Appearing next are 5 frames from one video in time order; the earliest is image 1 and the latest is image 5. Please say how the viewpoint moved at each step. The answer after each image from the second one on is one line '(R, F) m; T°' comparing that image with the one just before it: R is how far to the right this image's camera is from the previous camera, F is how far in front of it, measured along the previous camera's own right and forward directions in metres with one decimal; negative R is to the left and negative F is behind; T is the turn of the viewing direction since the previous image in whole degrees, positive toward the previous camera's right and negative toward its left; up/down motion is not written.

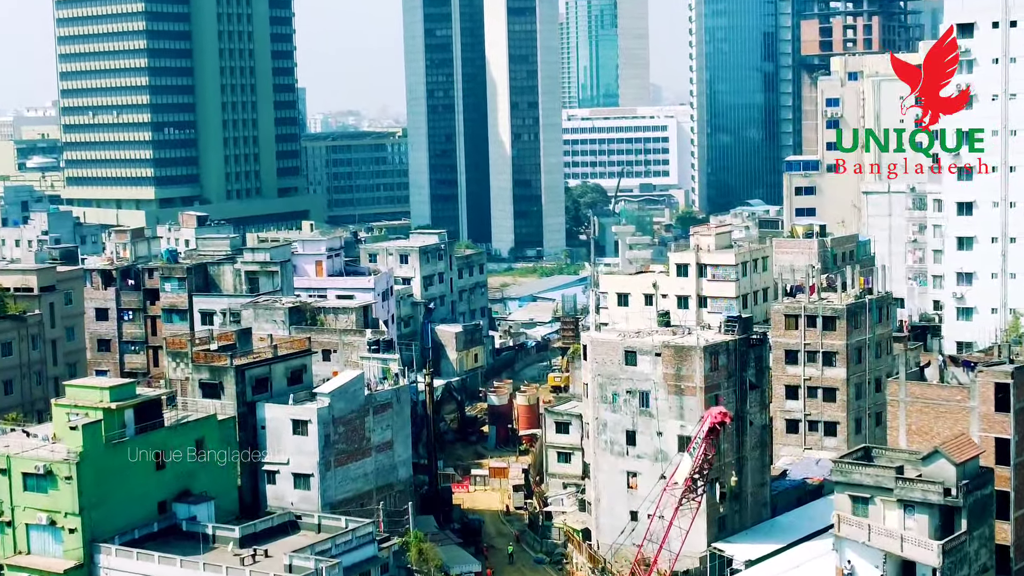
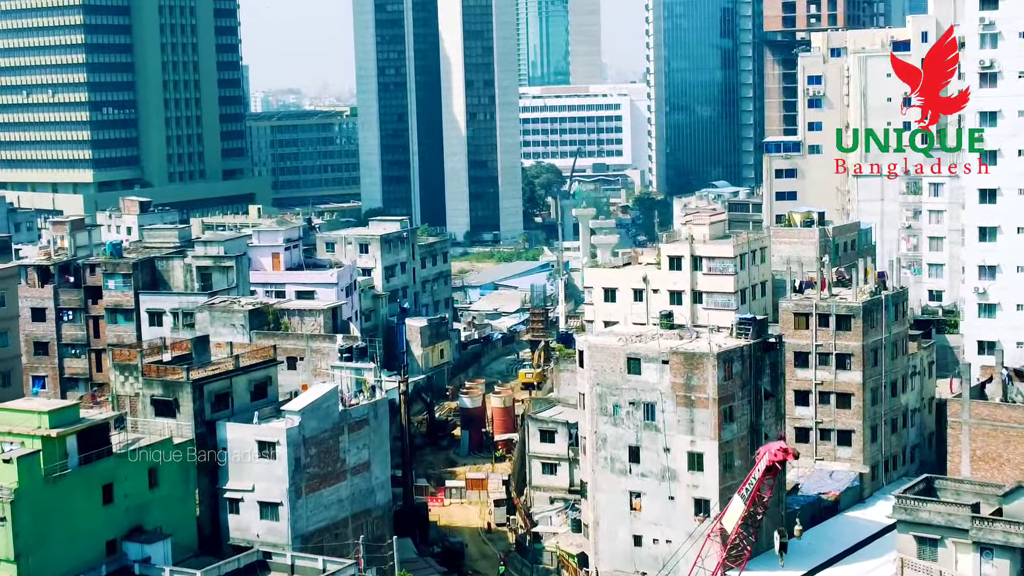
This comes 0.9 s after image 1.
(-1.3, +5.1) m; +2°
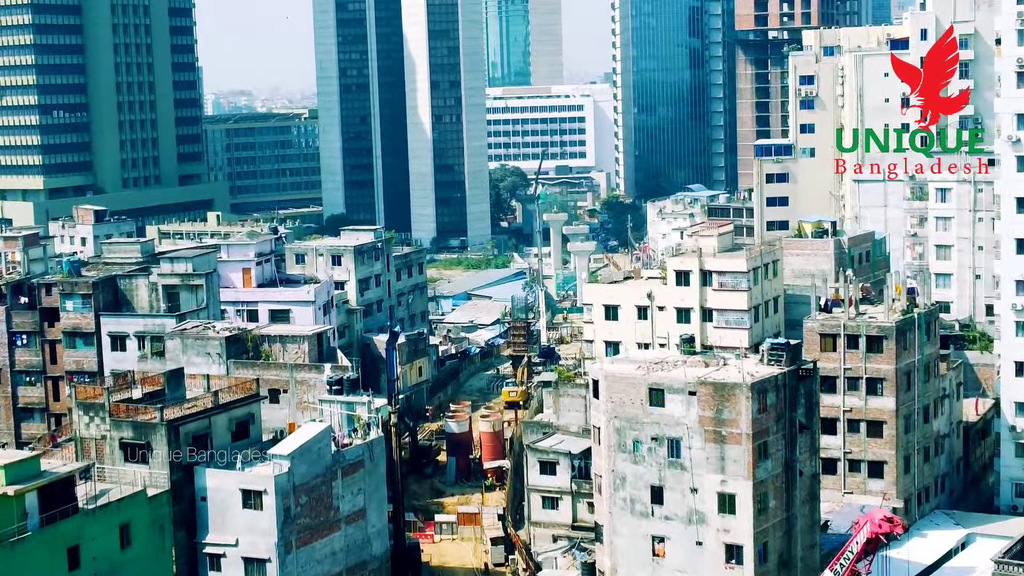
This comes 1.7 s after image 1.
(-1.4, +4.3) m; +2°
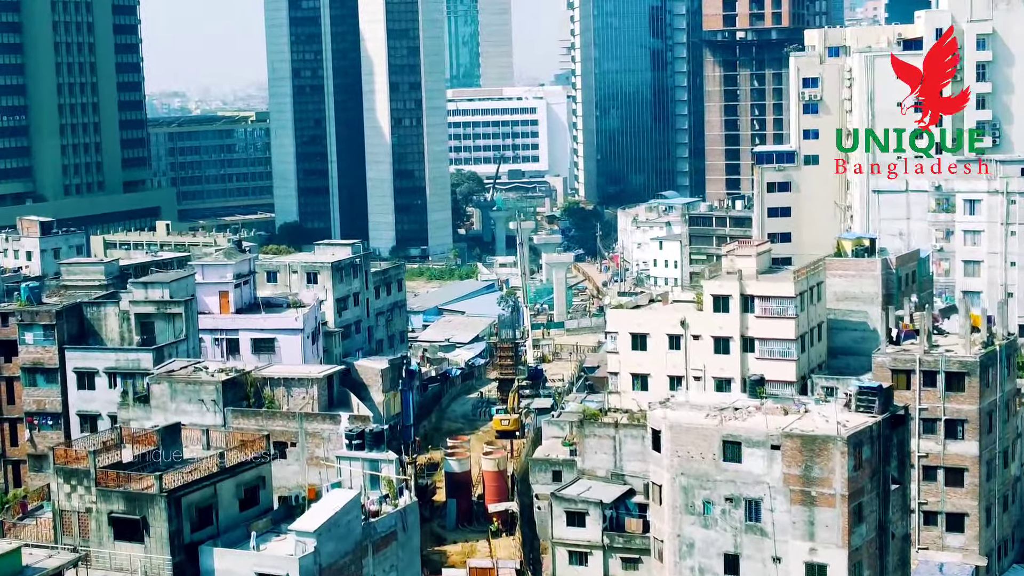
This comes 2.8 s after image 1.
(-2.5, +5.6) m; +2°
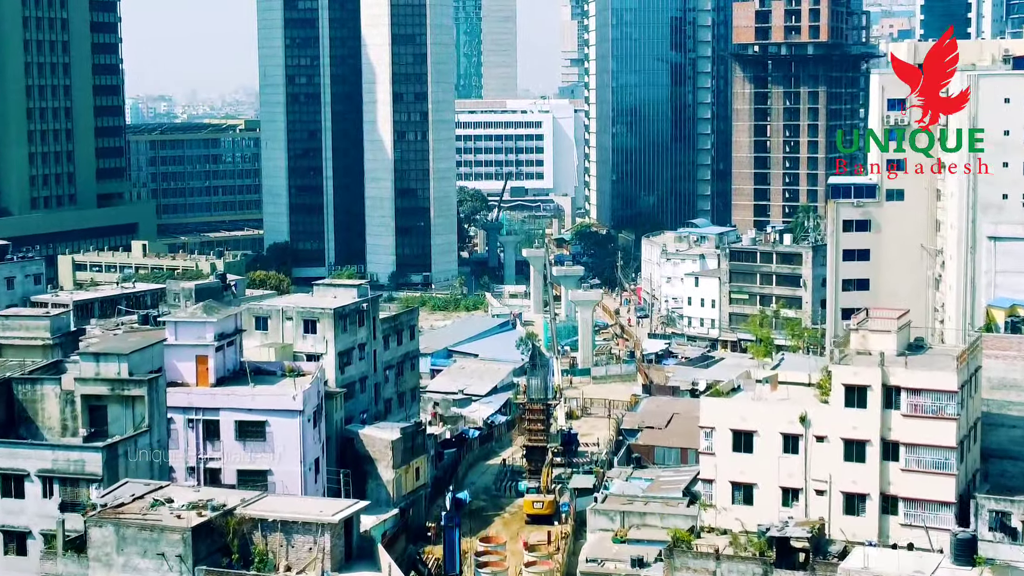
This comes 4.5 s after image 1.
(-1.9, +11.2) m; +1°
